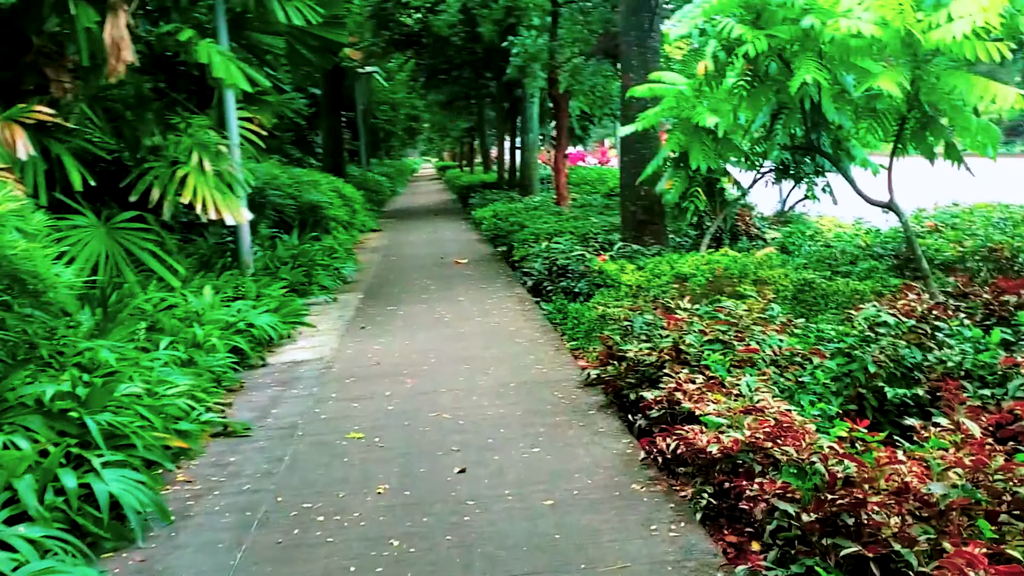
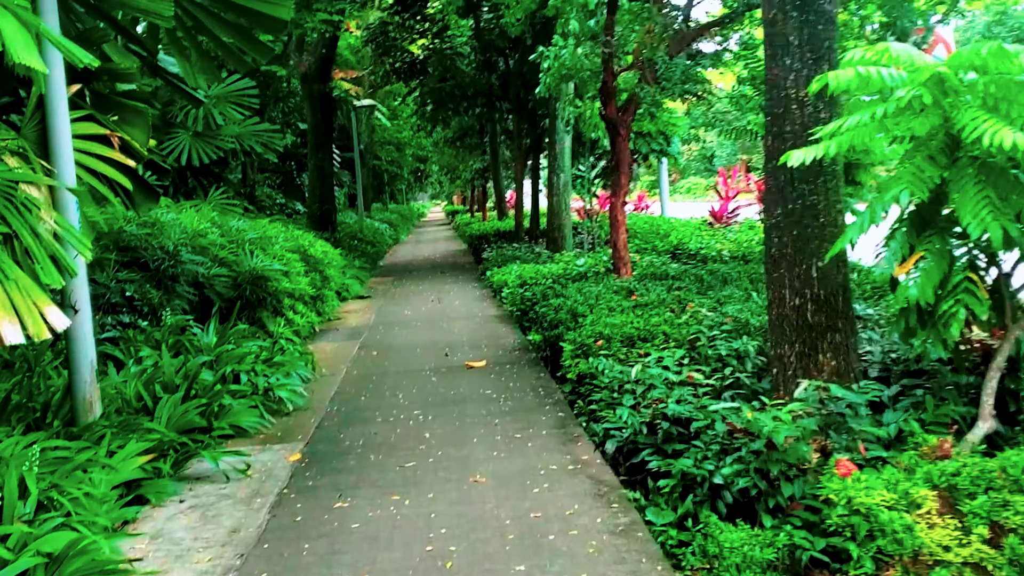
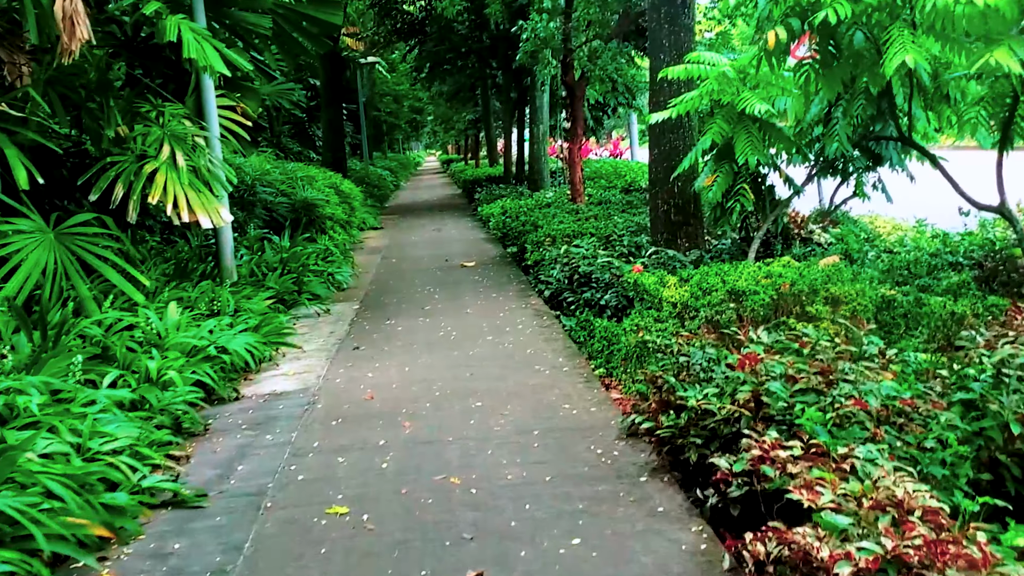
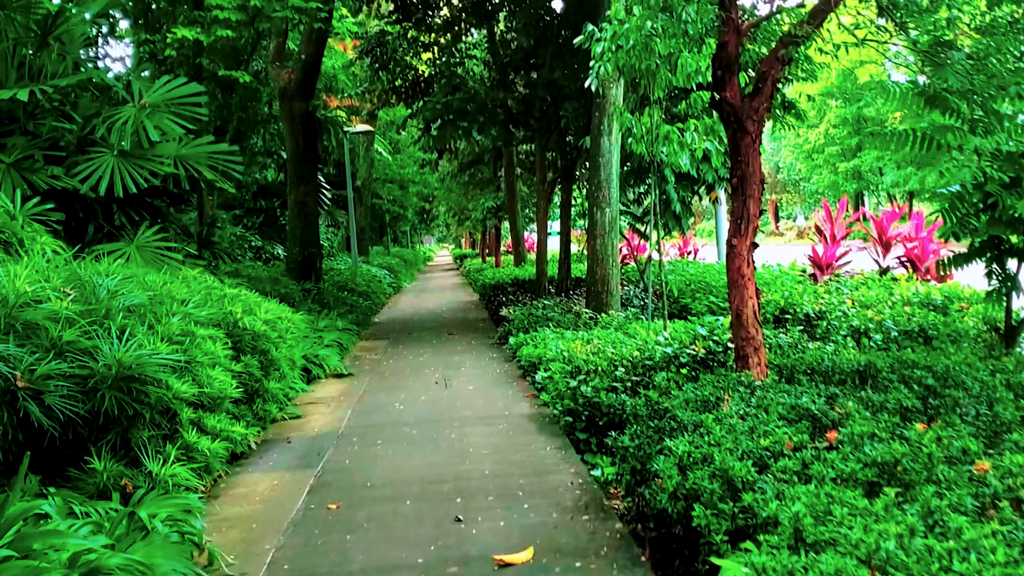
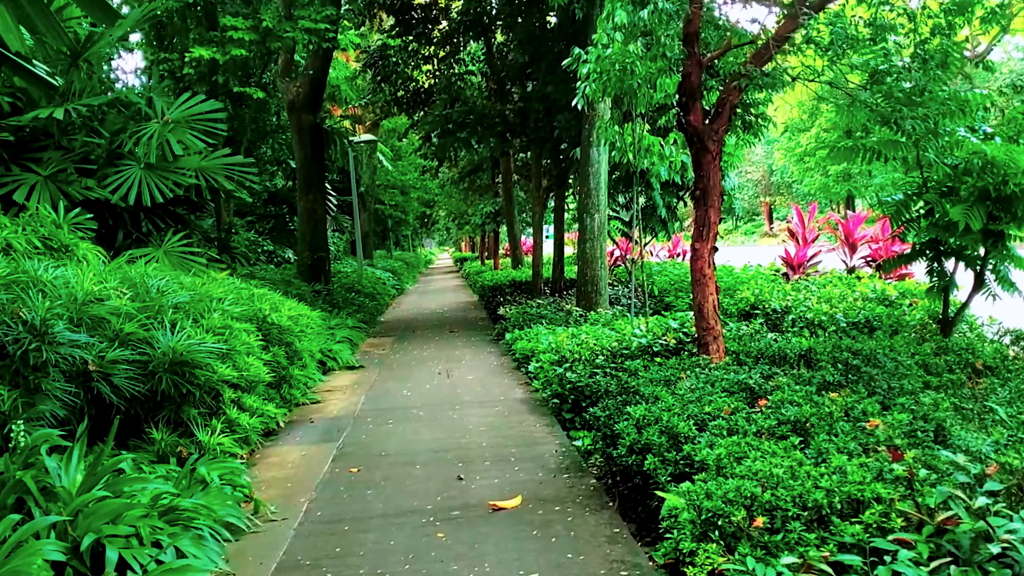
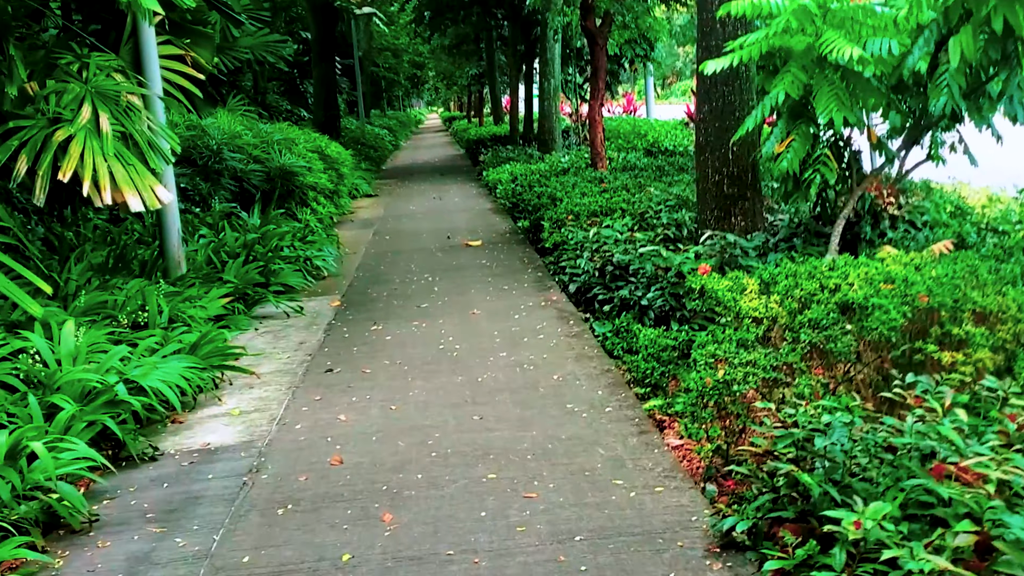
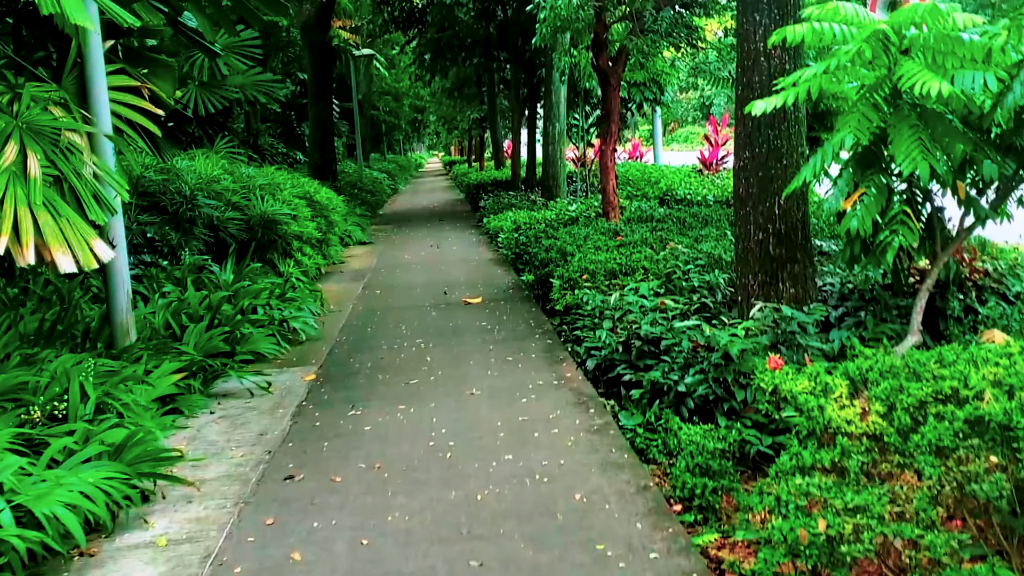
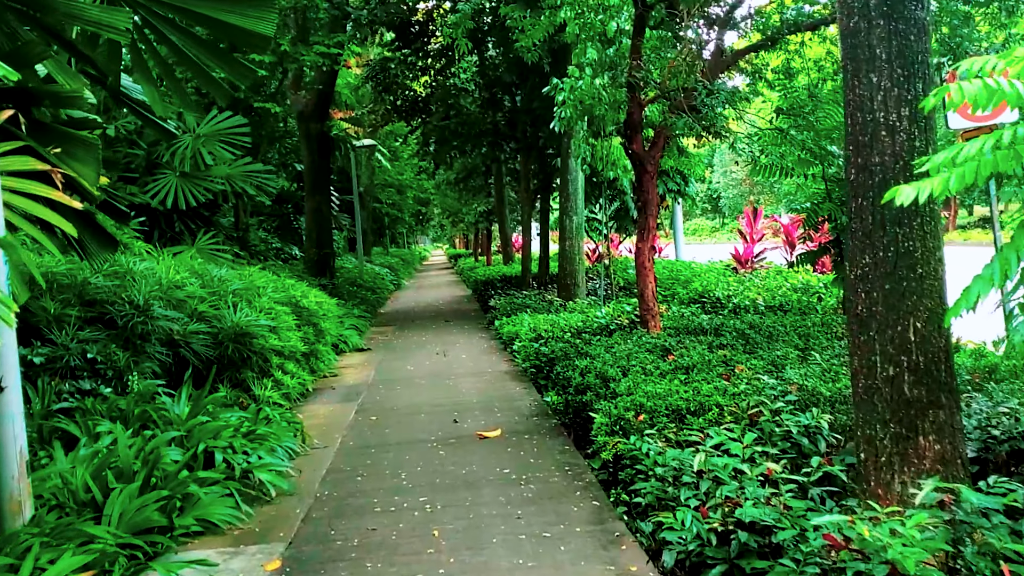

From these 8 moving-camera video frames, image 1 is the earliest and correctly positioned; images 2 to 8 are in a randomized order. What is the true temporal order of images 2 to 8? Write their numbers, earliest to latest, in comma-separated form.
3, 6, 7, 2, 8, 5, 4
